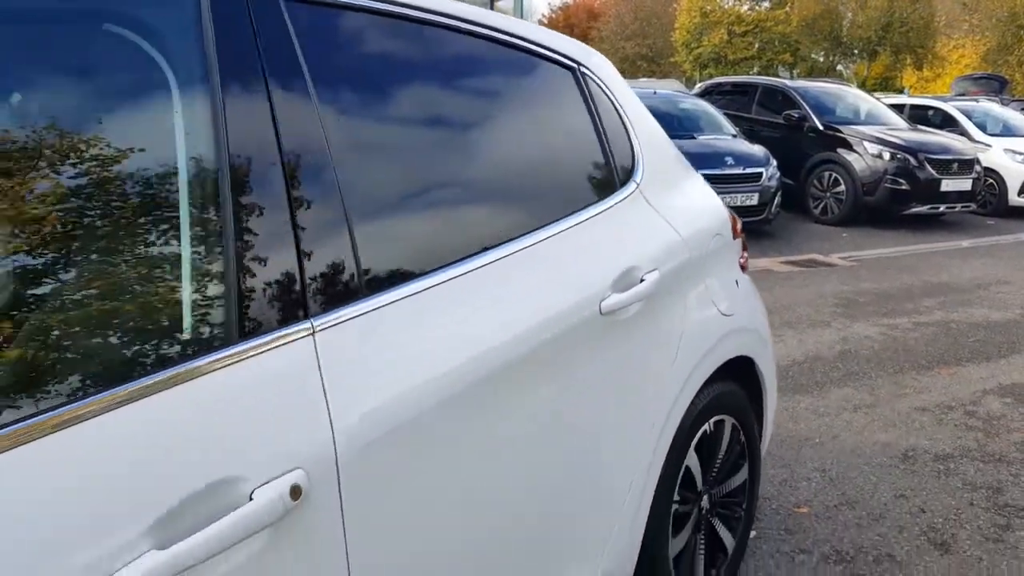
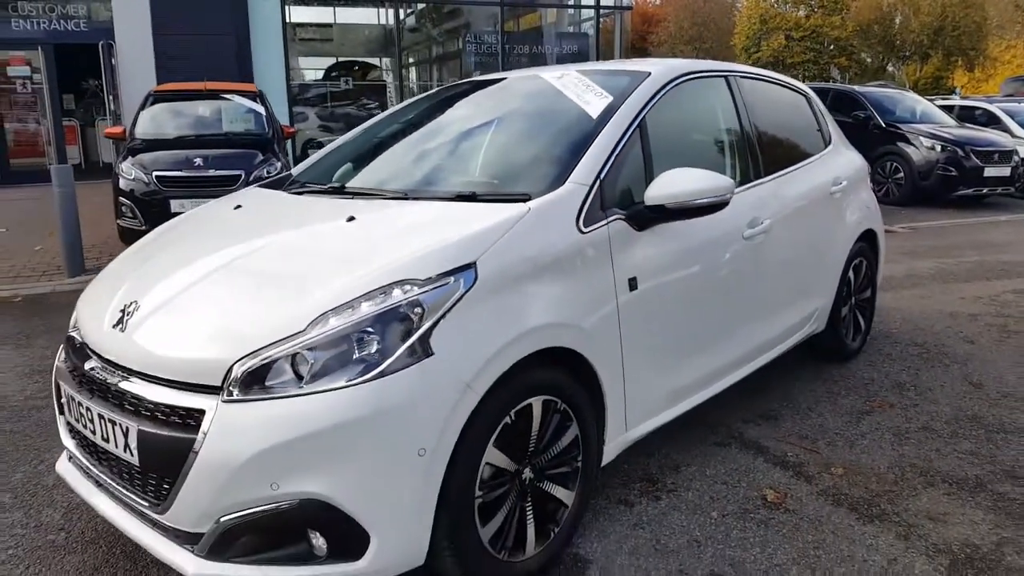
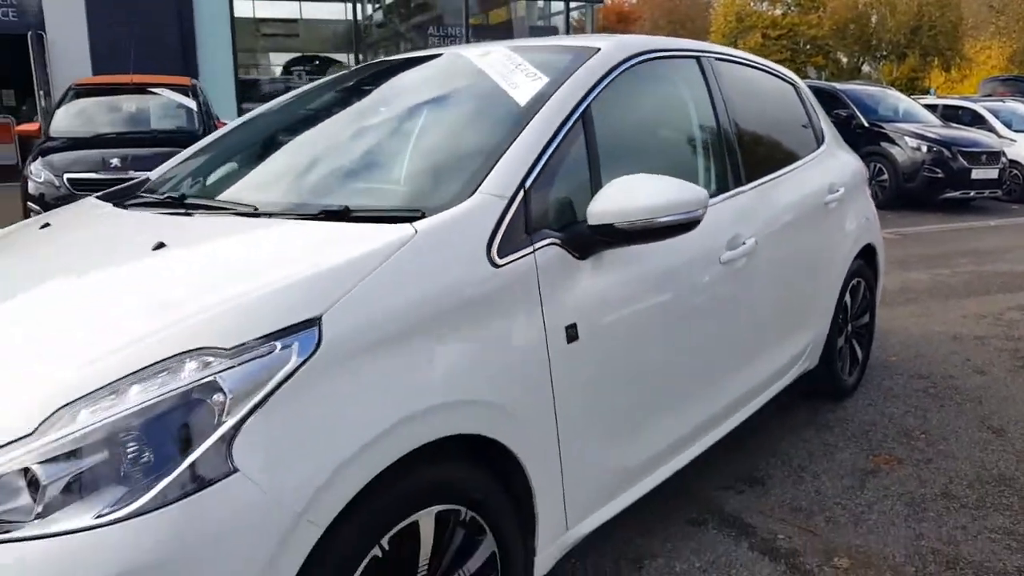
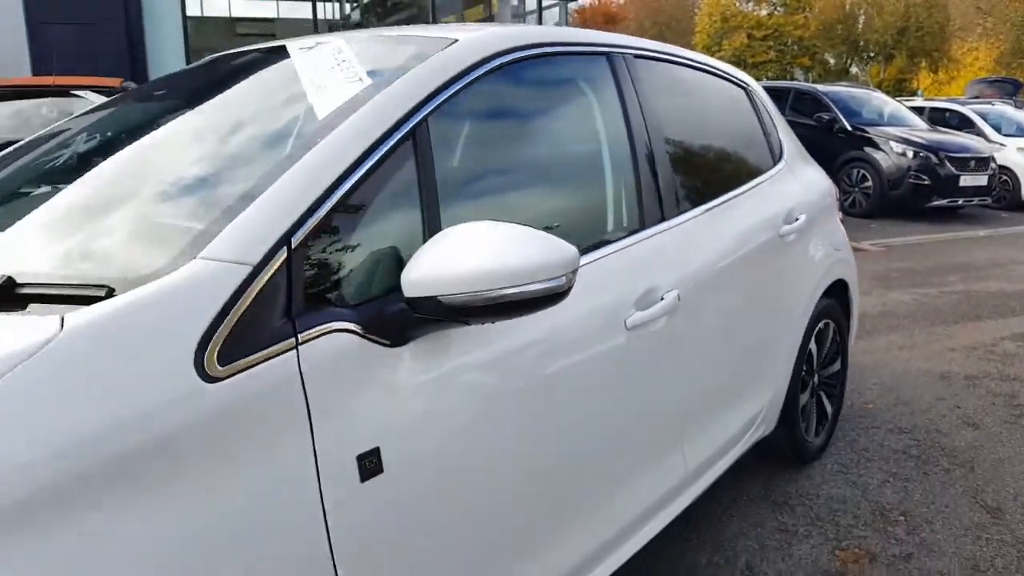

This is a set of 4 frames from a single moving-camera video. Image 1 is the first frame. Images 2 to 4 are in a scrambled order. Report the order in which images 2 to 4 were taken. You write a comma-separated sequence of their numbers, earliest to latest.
4, 3, 2
